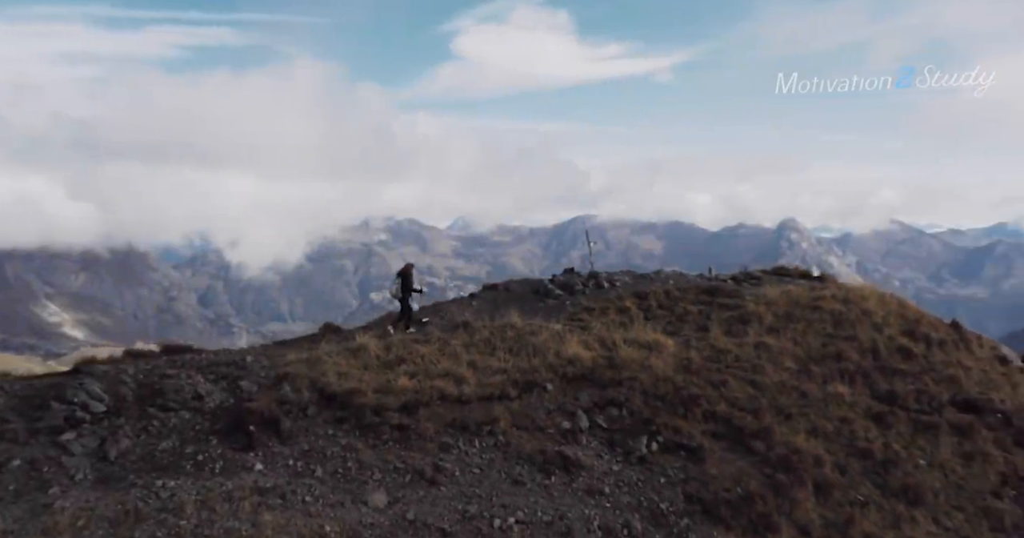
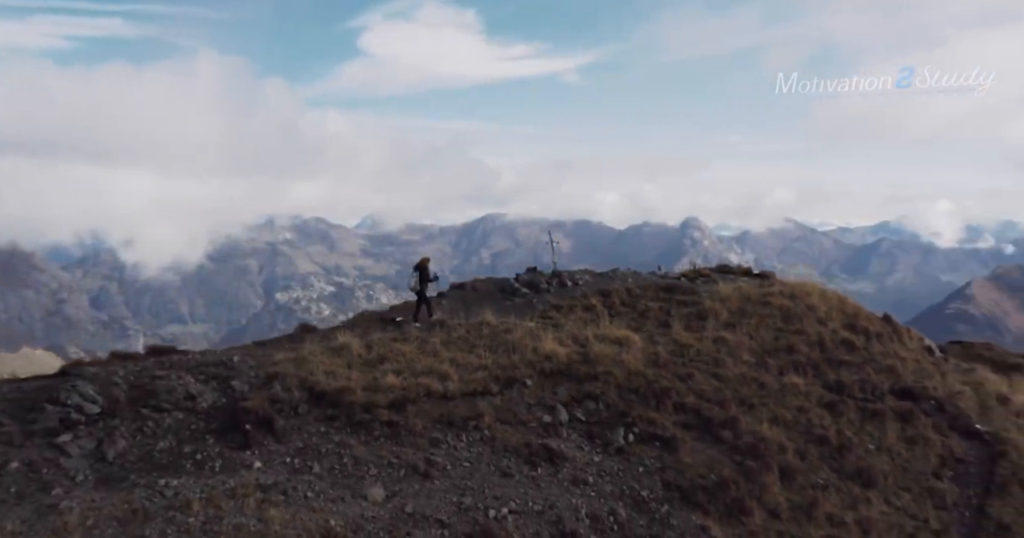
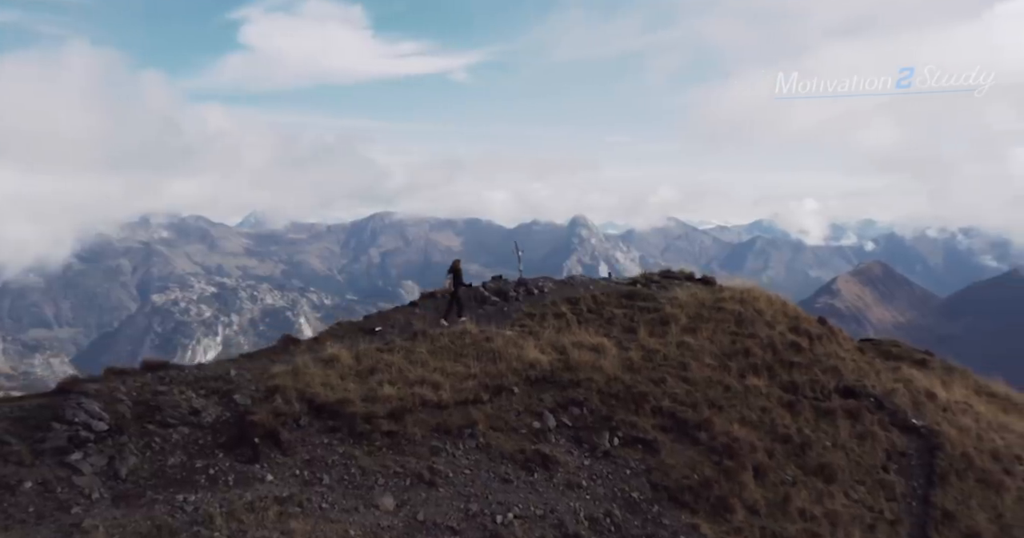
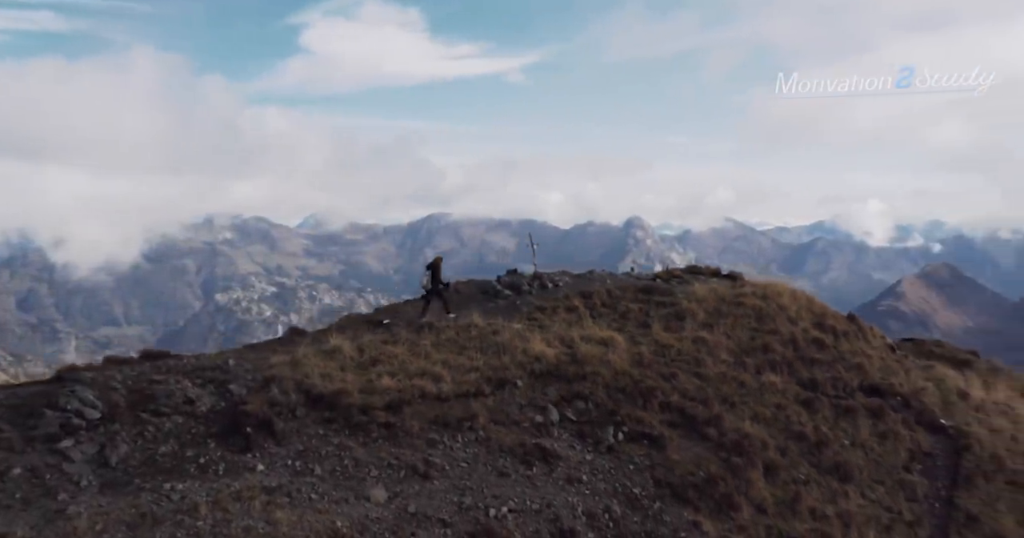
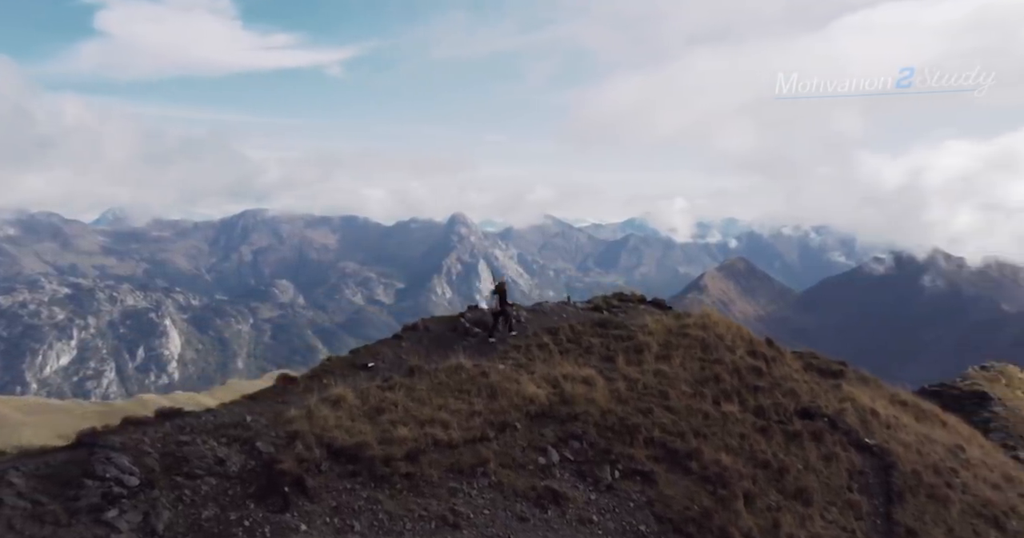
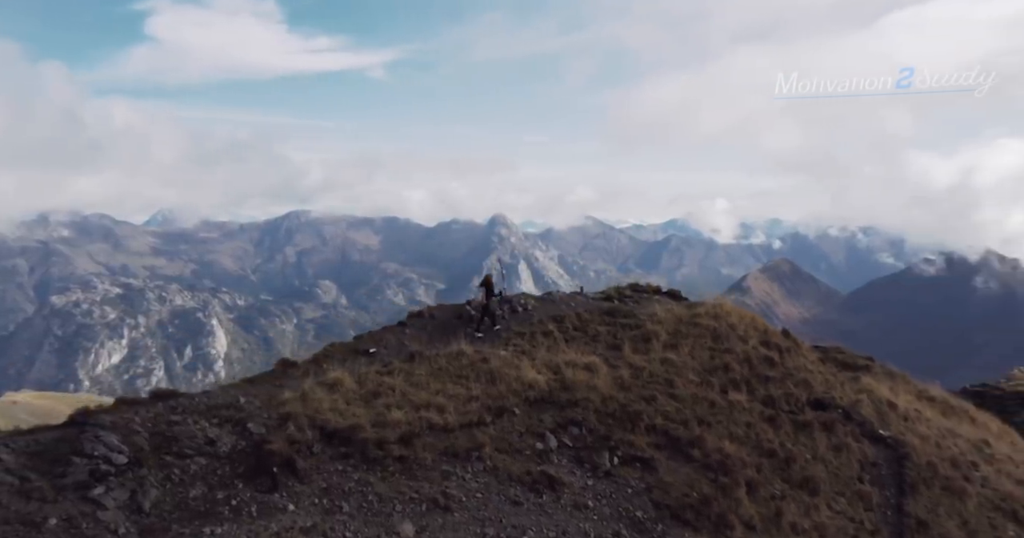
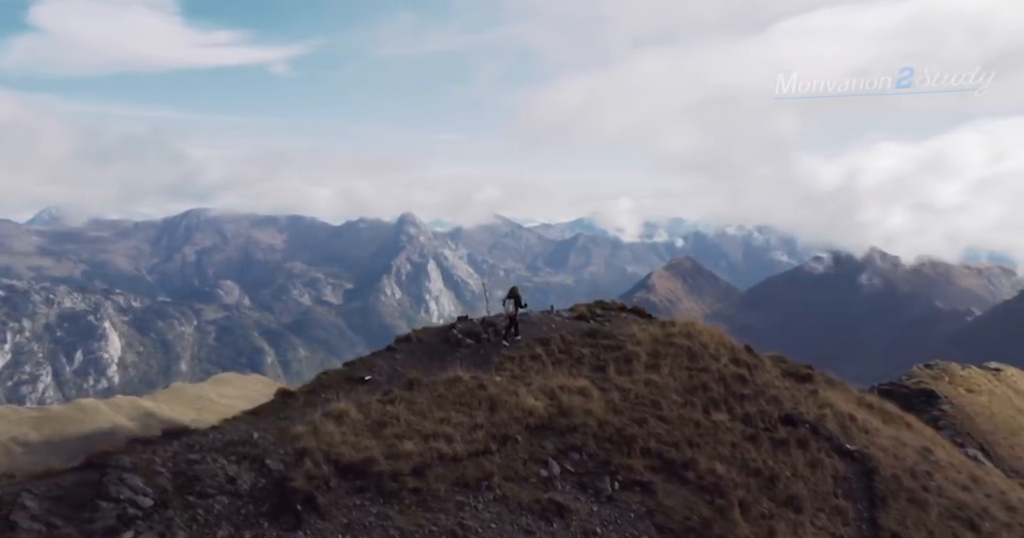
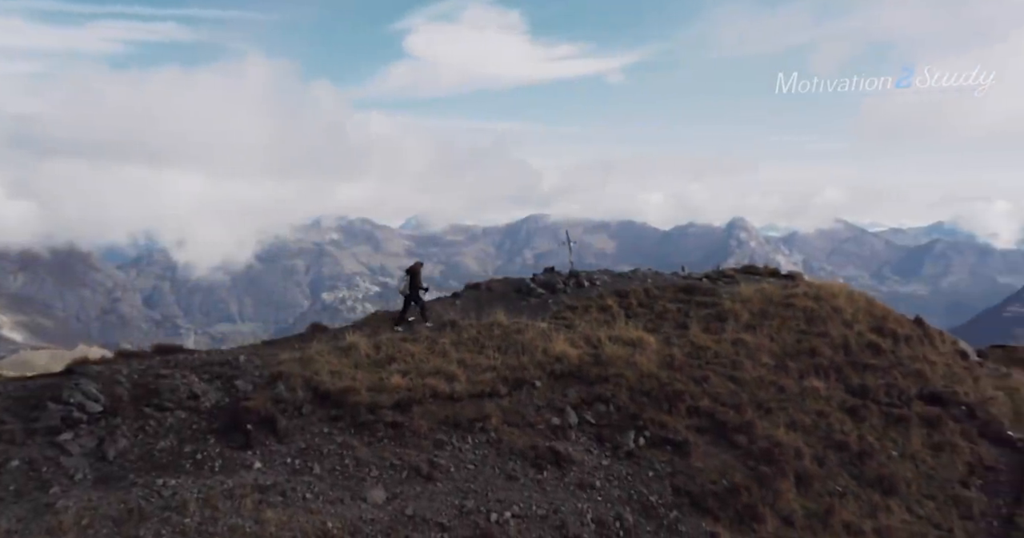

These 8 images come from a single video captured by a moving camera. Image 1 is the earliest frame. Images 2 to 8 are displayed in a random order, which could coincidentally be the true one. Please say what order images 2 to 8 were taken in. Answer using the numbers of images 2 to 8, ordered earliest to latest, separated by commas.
8, 2, 4, 3, 6, 5, 7
